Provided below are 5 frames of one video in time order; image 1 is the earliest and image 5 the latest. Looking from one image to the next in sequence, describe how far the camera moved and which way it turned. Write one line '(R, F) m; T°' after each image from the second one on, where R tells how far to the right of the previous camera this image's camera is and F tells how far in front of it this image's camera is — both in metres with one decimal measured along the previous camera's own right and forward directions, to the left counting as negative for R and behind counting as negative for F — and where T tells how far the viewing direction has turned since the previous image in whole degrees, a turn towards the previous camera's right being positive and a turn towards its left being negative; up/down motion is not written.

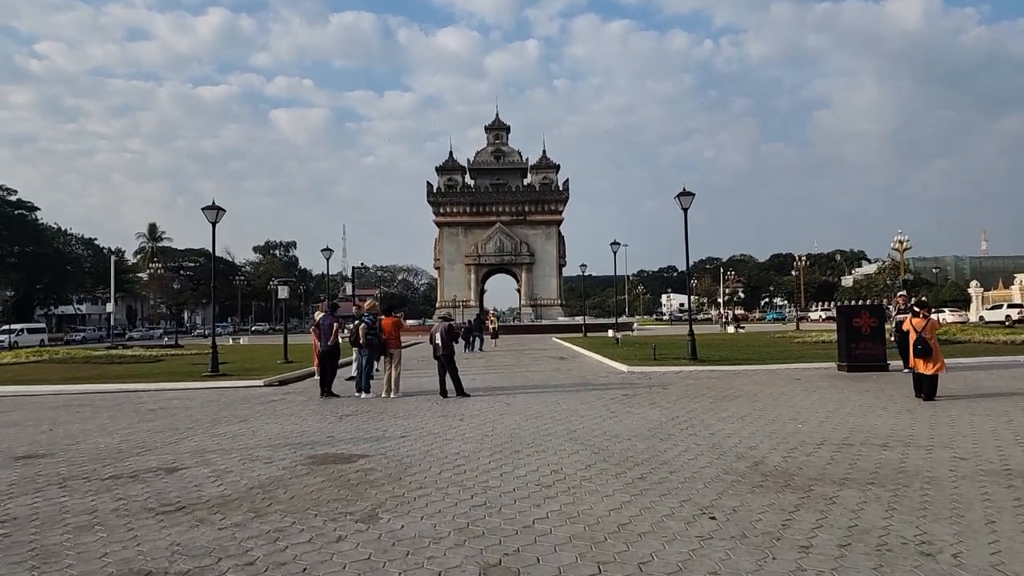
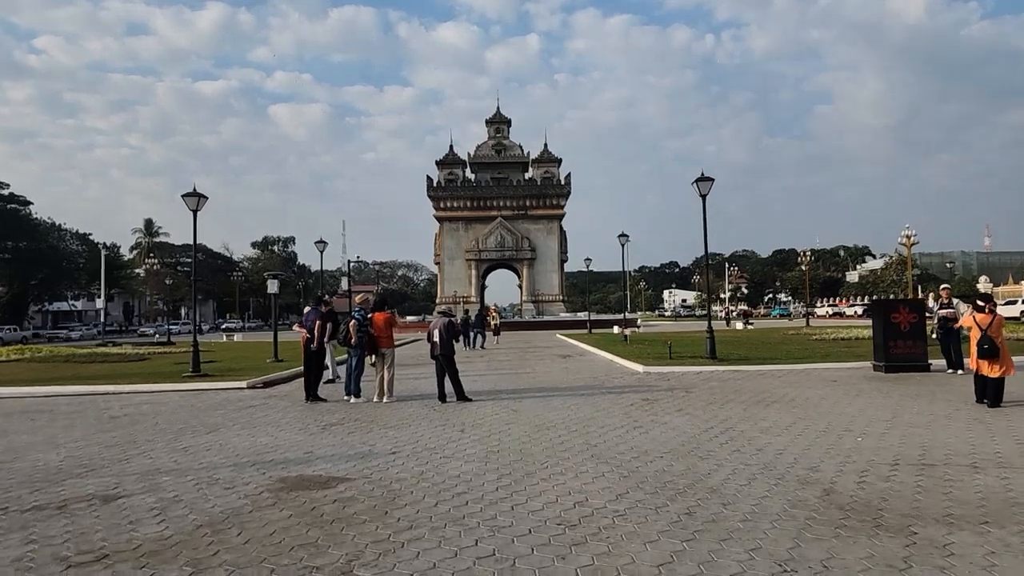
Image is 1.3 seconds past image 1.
(-0.1, +1.5) m; 0°
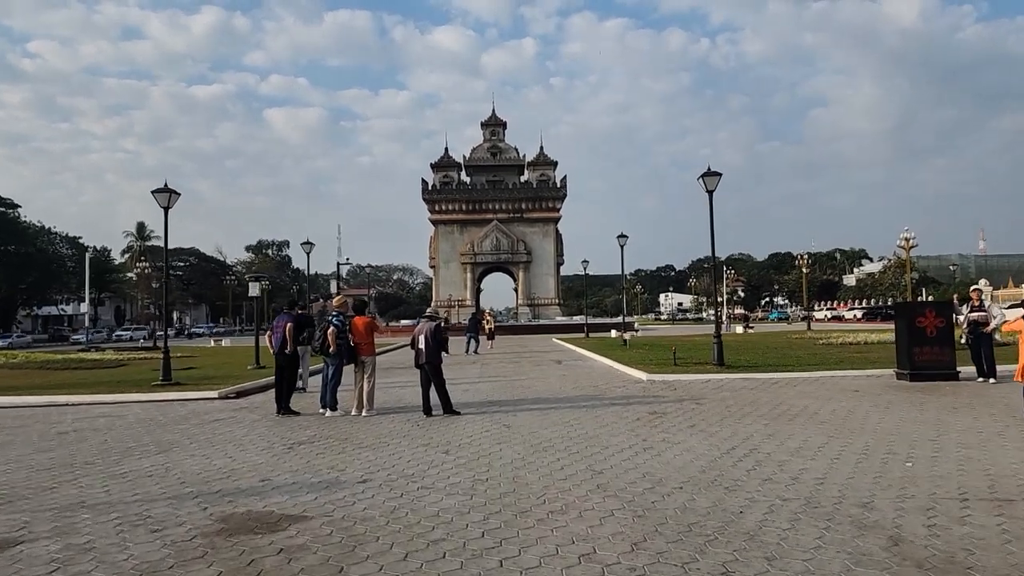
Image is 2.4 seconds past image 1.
(0.0, +1.2) m; 0°
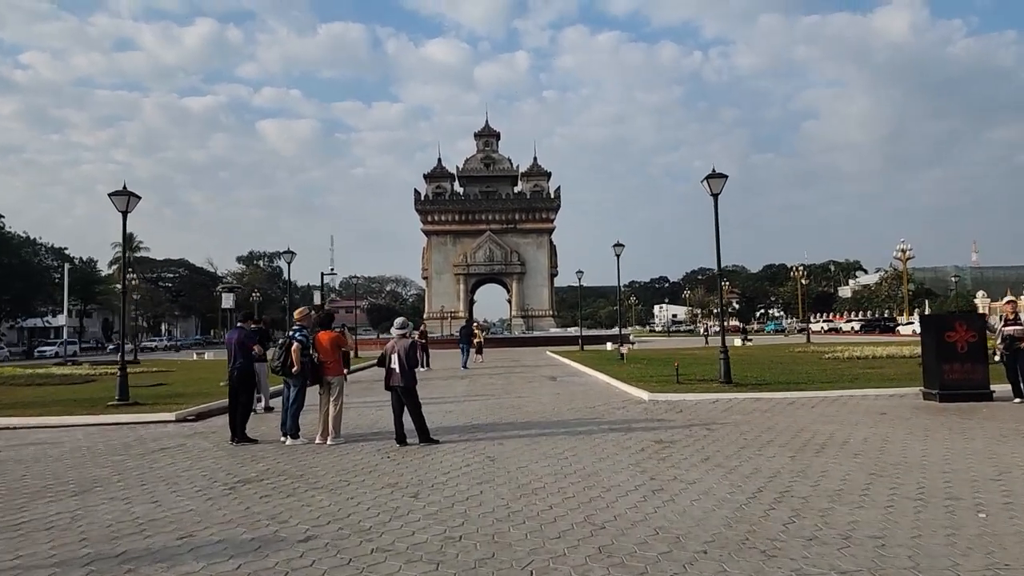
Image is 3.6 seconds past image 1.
(+0.1, +1.4) m; 0°
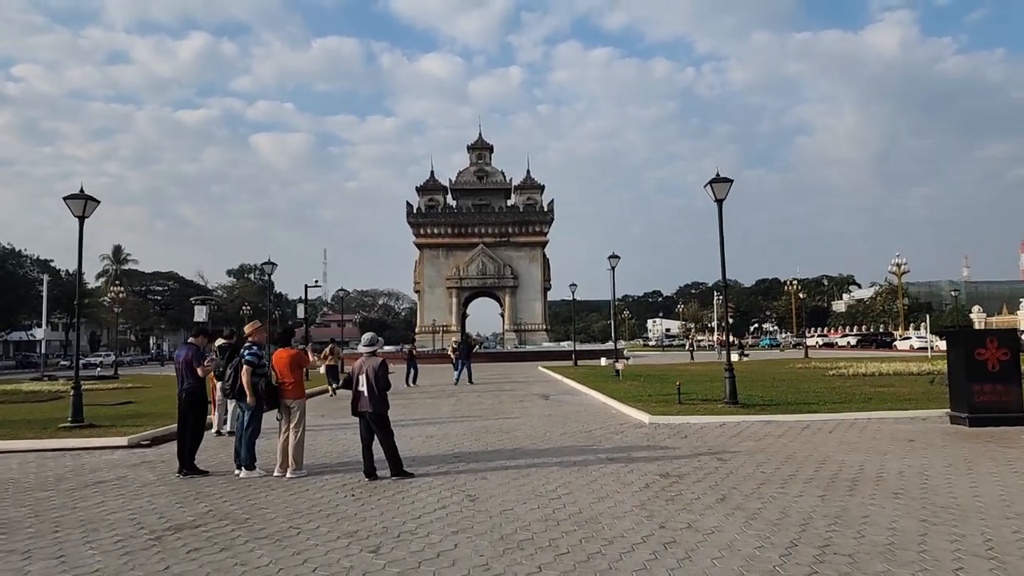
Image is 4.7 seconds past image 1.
(+0.1, +1.2) m; +1°
